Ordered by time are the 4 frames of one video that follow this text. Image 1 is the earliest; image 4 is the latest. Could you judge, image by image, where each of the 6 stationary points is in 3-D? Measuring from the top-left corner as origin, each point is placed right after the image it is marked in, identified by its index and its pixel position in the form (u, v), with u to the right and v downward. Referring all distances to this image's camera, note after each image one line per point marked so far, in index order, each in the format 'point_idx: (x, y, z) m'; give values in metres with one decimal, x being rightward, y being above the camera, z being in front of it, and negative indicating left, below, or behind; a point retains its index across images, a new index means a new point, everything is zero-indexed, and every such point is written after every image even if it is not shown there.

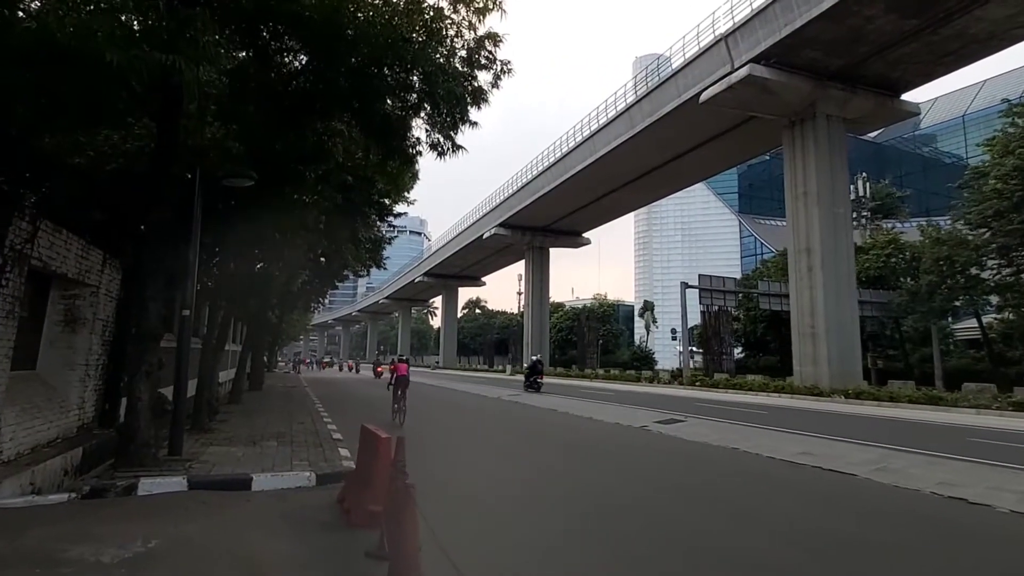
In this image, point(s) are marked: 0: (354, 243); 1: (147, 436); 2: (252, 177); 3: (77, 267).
0: (-6.2, +1.7, +17.5) m
1: (-5.8, -2.4, +7.0) m
2: (-5.0, +2.2, +8.5) m
3: (-8.4, +0.4, +8.7) m
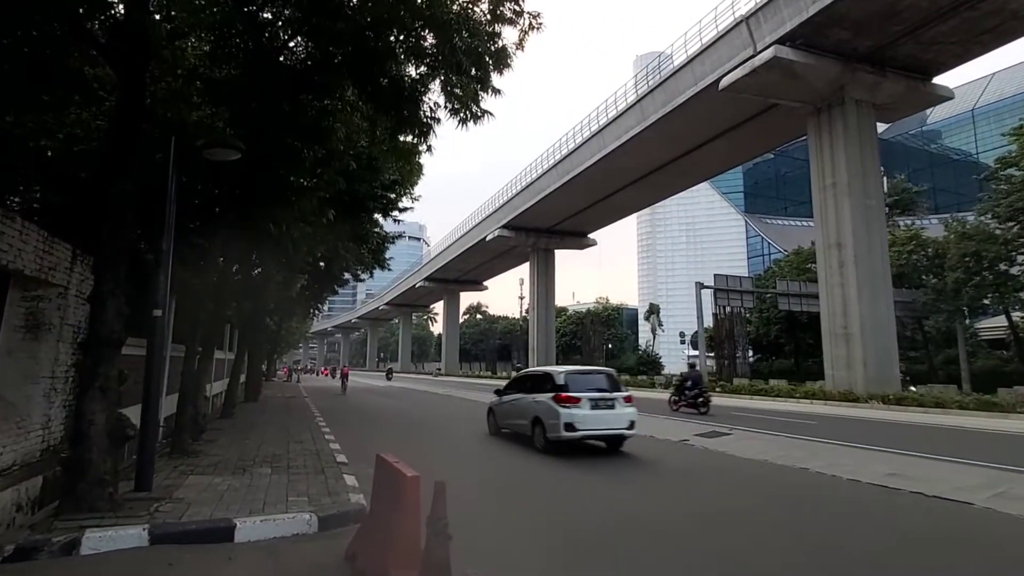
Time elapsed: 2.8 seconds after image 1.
0: (-5.6, +1.7, +16.1) m
1: (-5.2, -2.3, +5.6) m
2: (-4.4, +2.2, +7.1) m
3: (-7.8, +0.4, +7.3) m
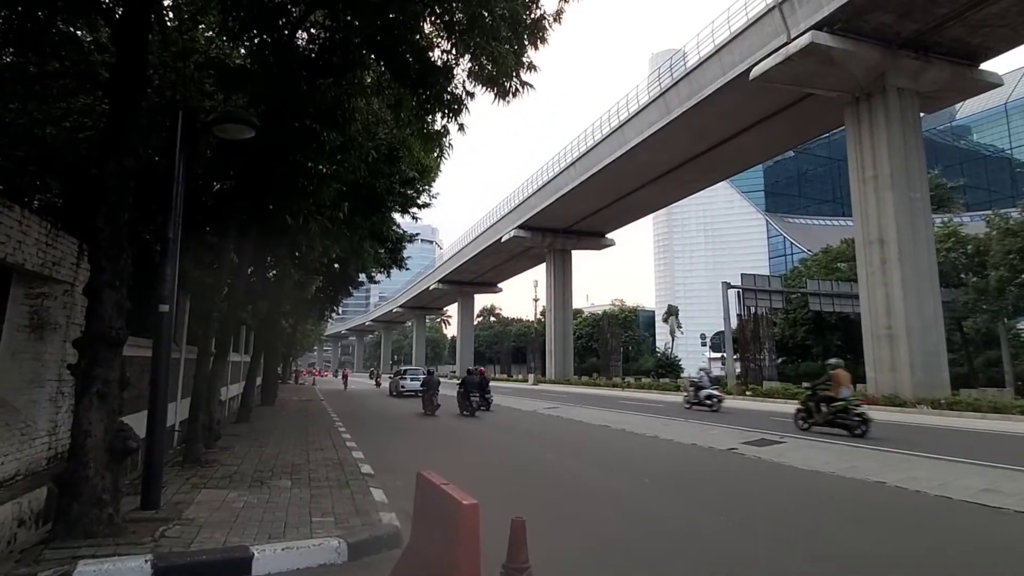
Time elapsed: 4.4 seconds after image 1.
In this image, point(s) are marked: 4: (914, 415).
0: (-4.7, +1.7, +15.5) m
1: (-4.5, -2.2, +4.9) m
2: (-3.7, +2.3, +6.5) m
3: (-7.1, +0.5, +6.8) m
4: (+17.1, -5.4, +19.1) m
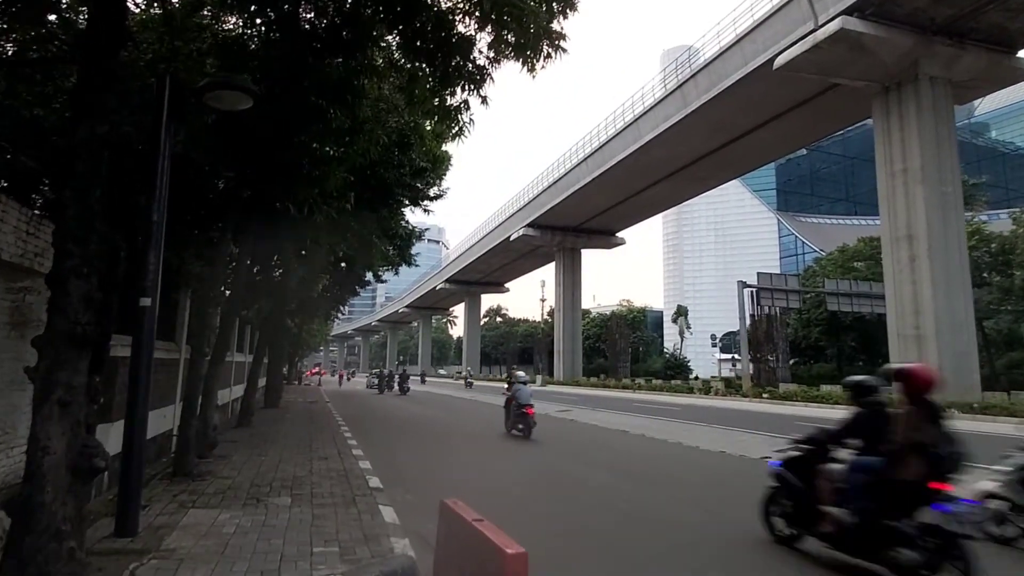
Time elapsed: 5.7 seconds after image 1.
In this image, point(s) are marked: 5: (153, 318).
0: (-4.2, +1.8, +14.8) m
1: (-4.2, -2.1, +4.2) m
2: (-3.4, +2.4, +5.8) m
3: (-6.8, +0.6, +6.1) m
4: (+17.6, -5.4, +18.2) m
5: (-4.2, -0.4, +5.3) m
